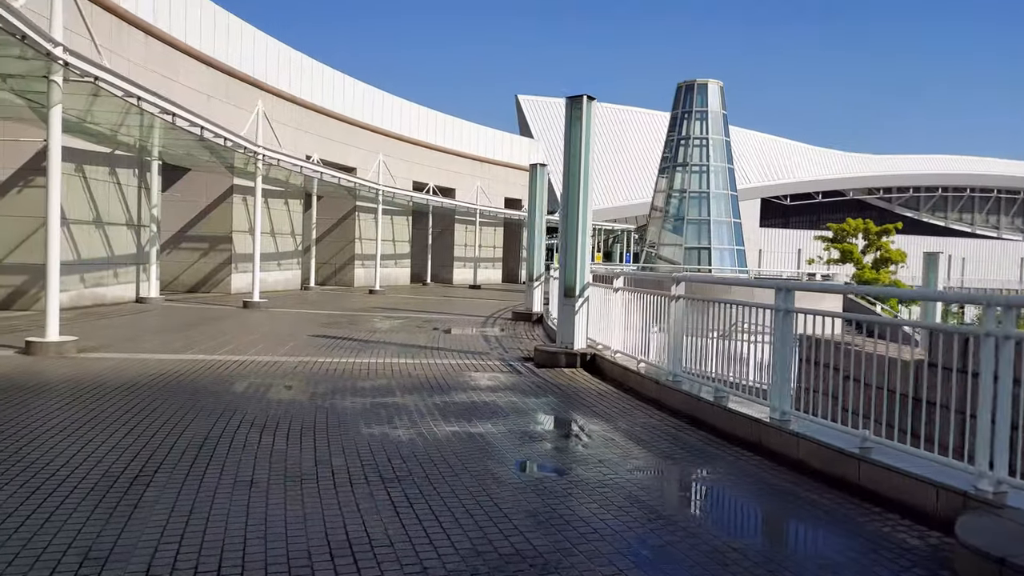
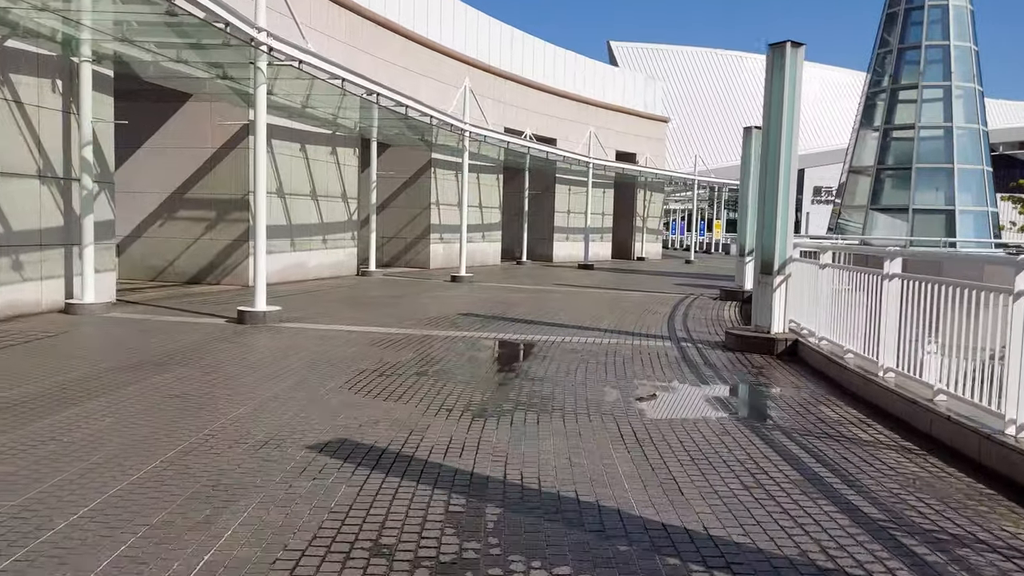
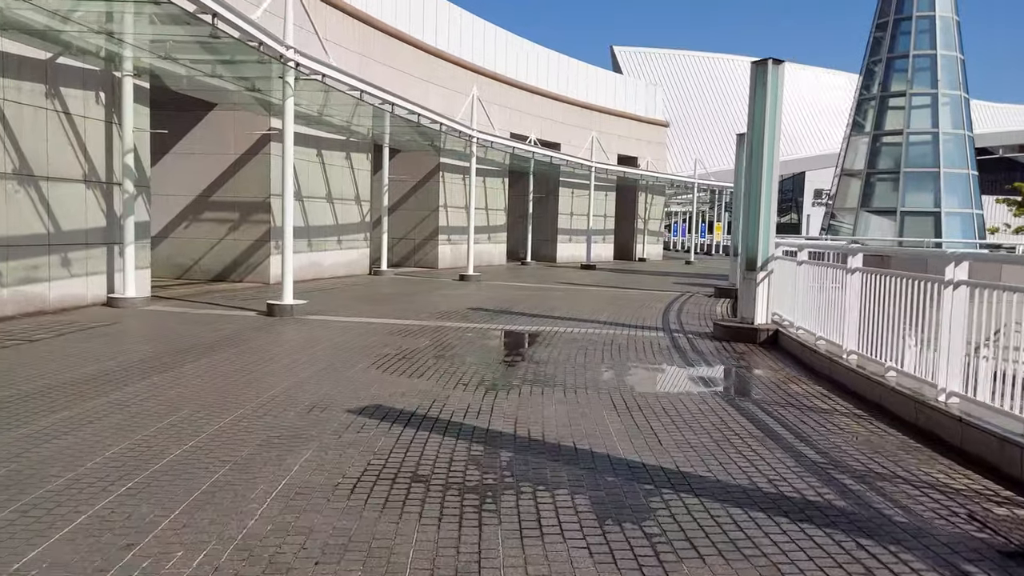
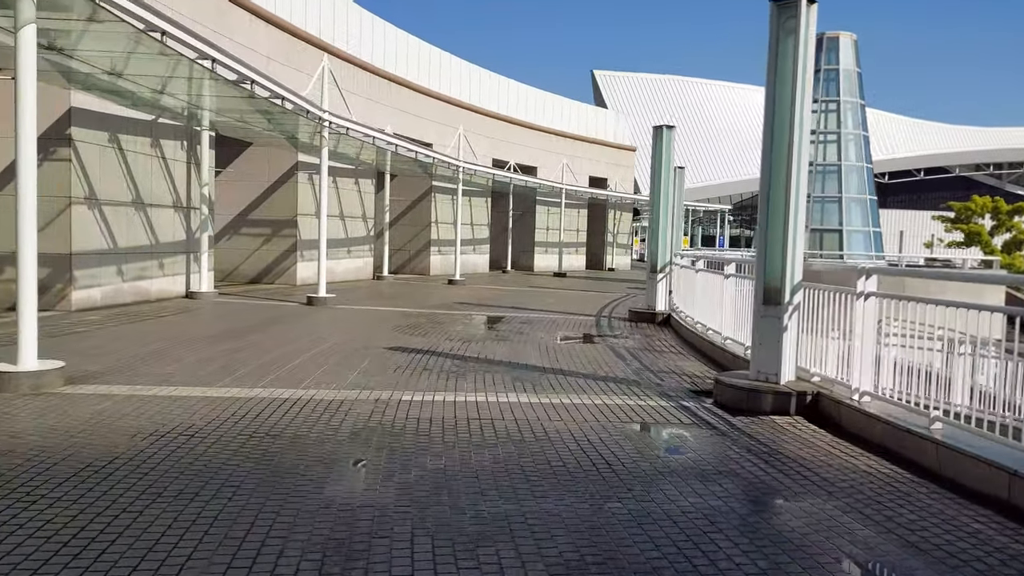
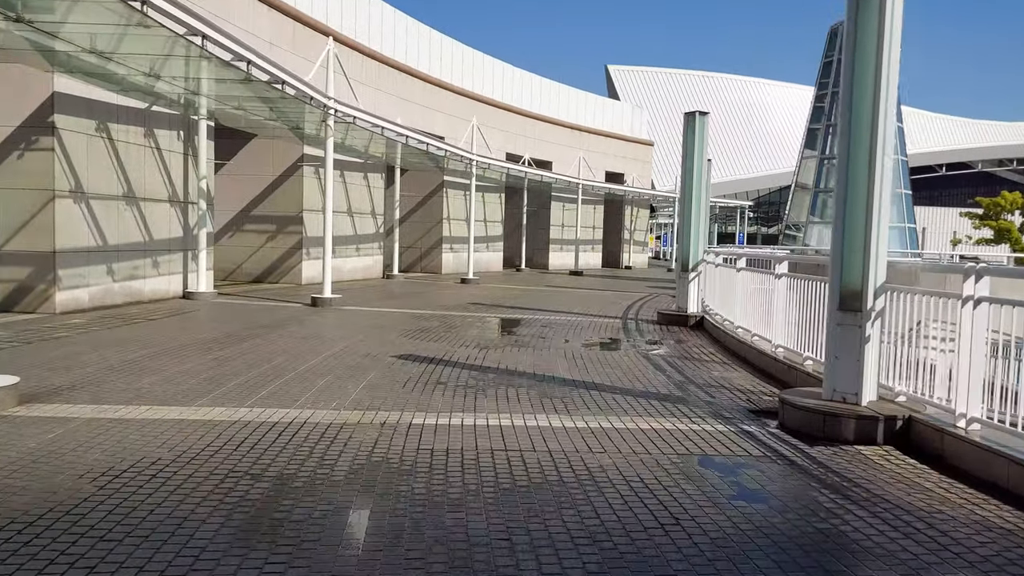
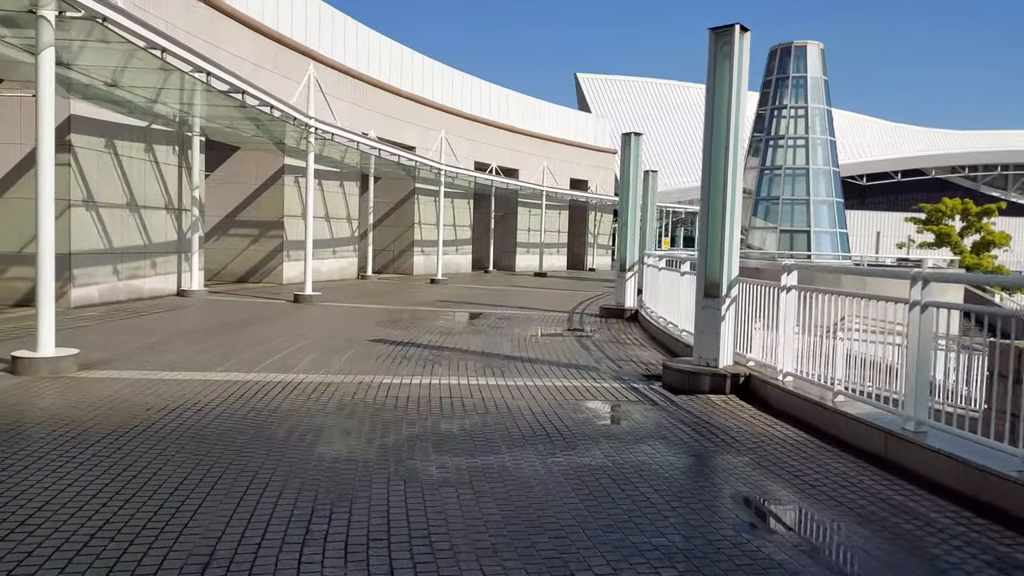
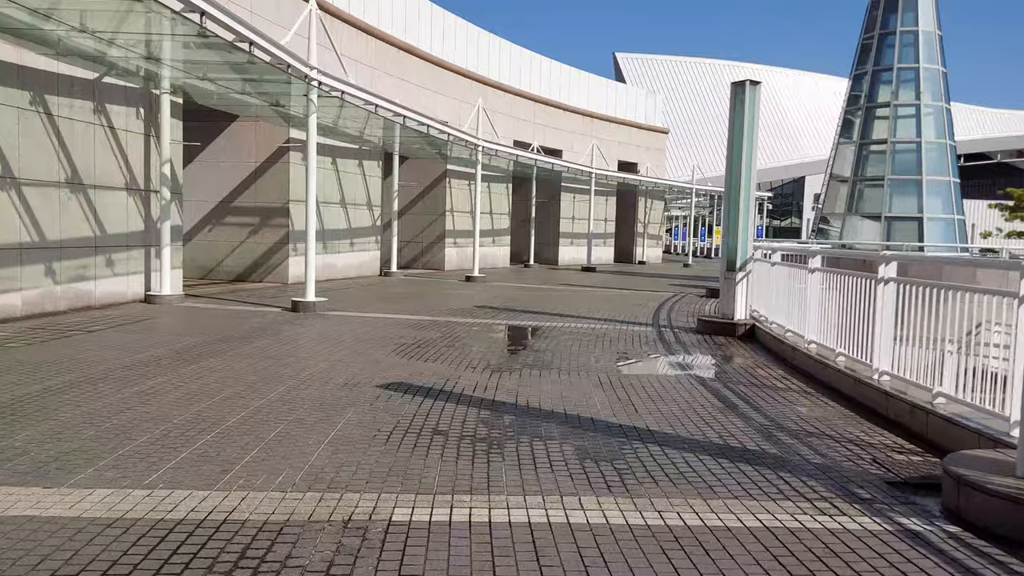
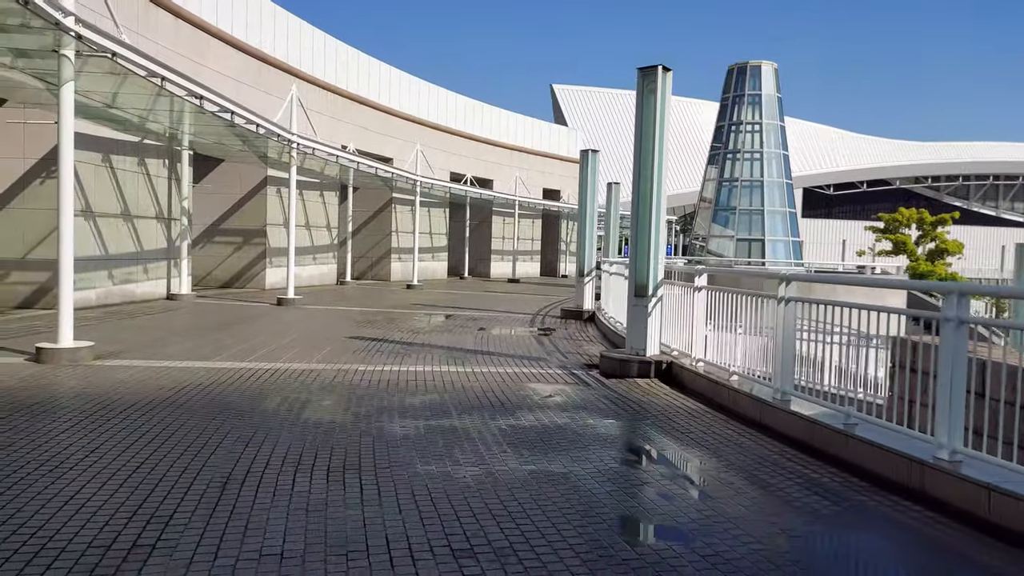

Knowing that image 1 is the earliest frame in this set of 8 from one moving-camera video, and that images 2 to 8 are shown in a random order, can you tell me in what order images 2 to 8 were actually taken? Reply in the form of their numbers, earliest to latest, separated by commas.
8, 6, 4, 5, 7, 3, 2
